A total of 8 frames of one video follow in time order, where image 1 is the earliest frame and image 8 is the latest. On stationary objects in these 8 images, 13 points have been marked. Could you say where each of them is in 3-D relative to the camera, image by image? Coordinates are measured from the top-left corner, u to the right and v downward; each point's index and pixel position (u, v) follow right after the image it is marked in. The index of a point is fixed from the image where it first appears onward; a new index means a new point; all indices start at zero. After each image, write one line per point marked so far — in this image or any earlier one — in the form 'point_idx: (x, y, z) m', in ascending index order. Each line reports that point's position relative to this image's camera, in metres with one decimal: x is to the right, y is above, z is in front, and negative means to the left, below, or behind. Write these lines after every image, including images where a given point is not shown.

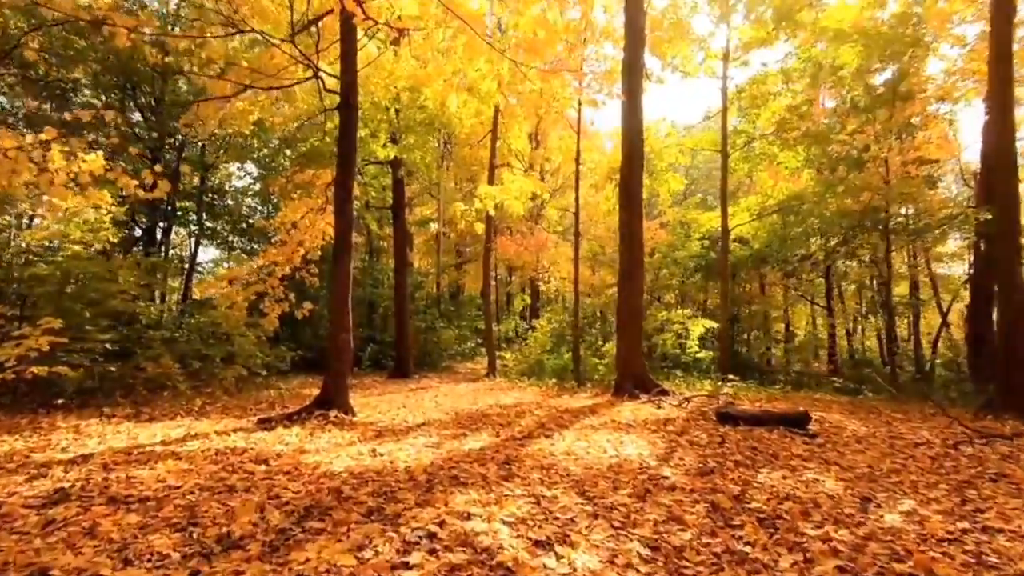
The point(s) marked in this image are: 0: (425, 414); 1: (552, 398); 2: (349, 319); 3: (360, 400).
0: (-1.5, -2.2, +10.3) m
1: (+0.9, -2.4, +13.1) m
2: (-2.6, -0.5, +9.7) m
3: (-2.9, -2.2, +11.6) m
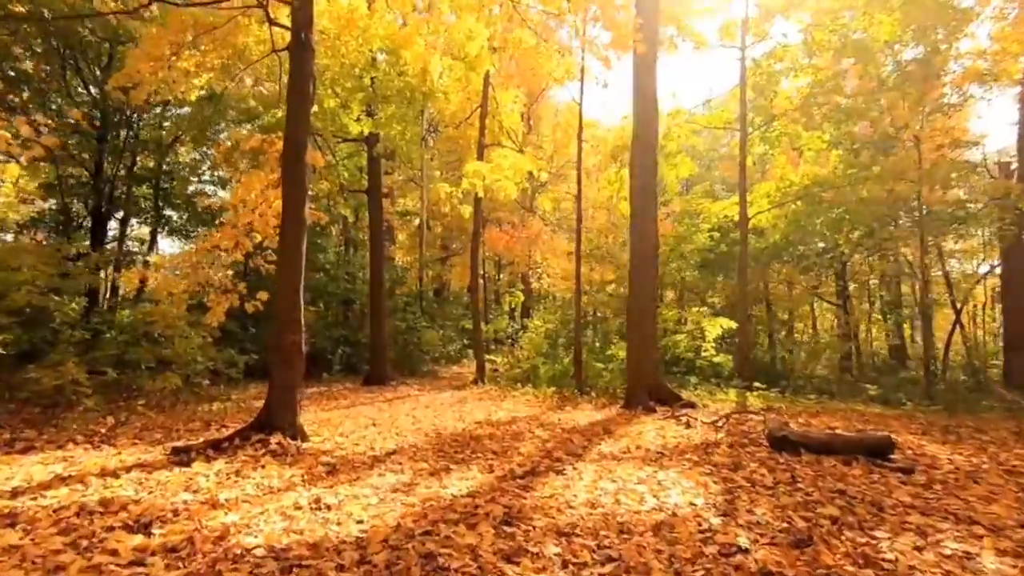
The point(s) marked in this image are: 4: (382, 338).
0: (-1.5, -2.0, +8.2) m
1: (+0.8, -2.3, +11.0) m
2: (-2.7, -0.4, +7.6) m
3: (-3.0, -2.1, +9.5) m
4: (-3.4, -1.3, +15.8) m
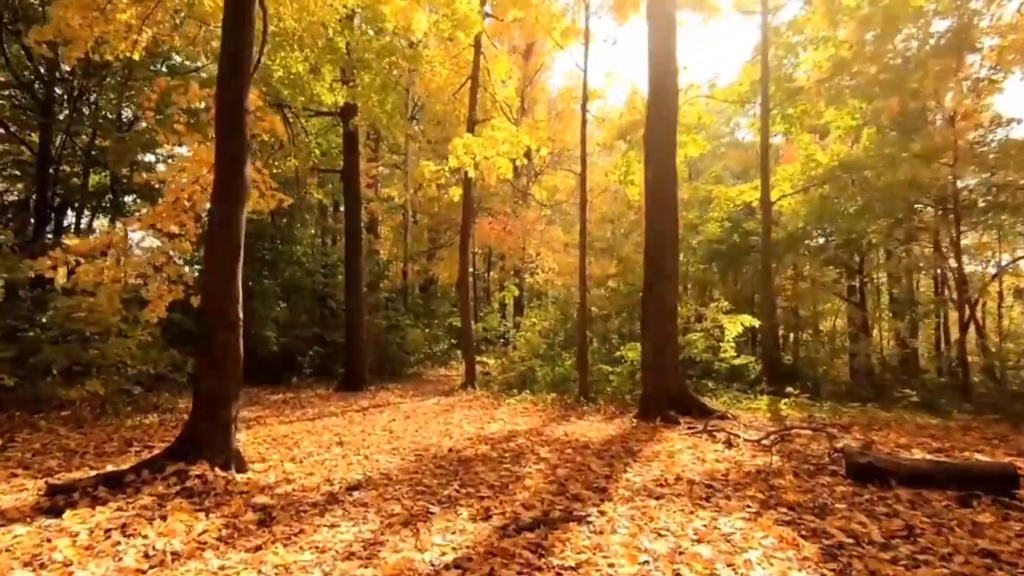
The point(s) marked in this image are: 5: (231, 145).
0: (-1.6, -1.9, +6.5) m
1: (+0.7, -2.1, +9.4) m
2: (-2.7, -0.2, +5.9) m
3: (-3.1, -1.9, +7.7) m
4: (-3.6, -1.2, +14.1) m
5: (-2.8, +1.4, +5.9) m
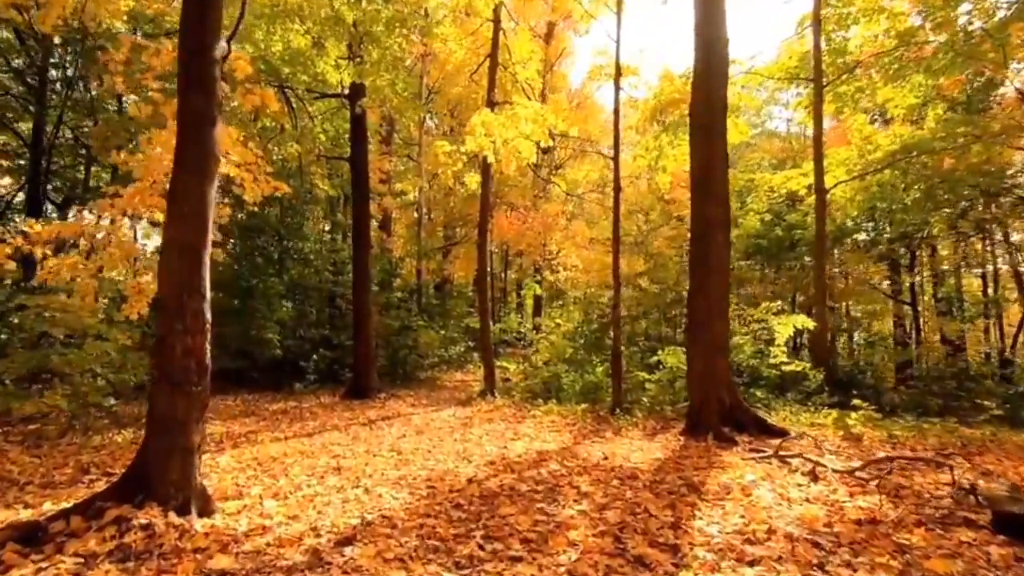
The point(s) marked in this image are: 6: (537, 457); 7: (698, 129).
0: (-1.2, -1.8, +5.3) m
1: (+1.1, -2.1, +8.1) m
2: (-2.4, -0.2, +4.7) m
3: (-2.7, -1.9, +6.5) m
4: (-3.1, -1.1, +12.9) m
5: (-2.5, +1.5, +4.7) m
6: (+0.3, -2.0, +7.0) m
7: (+2.8, +2.3, +8.9) m
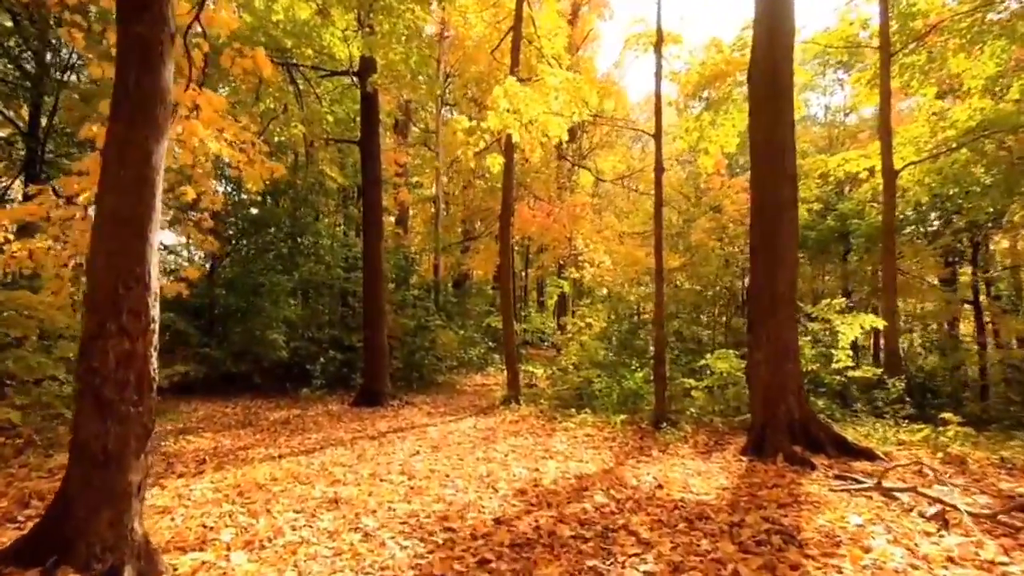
0: (-1.0, -1.7, +4.1) m
1: (+1.5, -2.0, +6.8) m
2: (-2.1, -0.1, +3.6) m
3: (-2.4, -1.8, +5.4) m
4: (-2.6, -1.0, +11.8) m
5: (-2.2, +1.5, +3.6) m
6: (+0.6, -1.9, +5.8) m
7: (+3.2, +2.4, +7.6) m
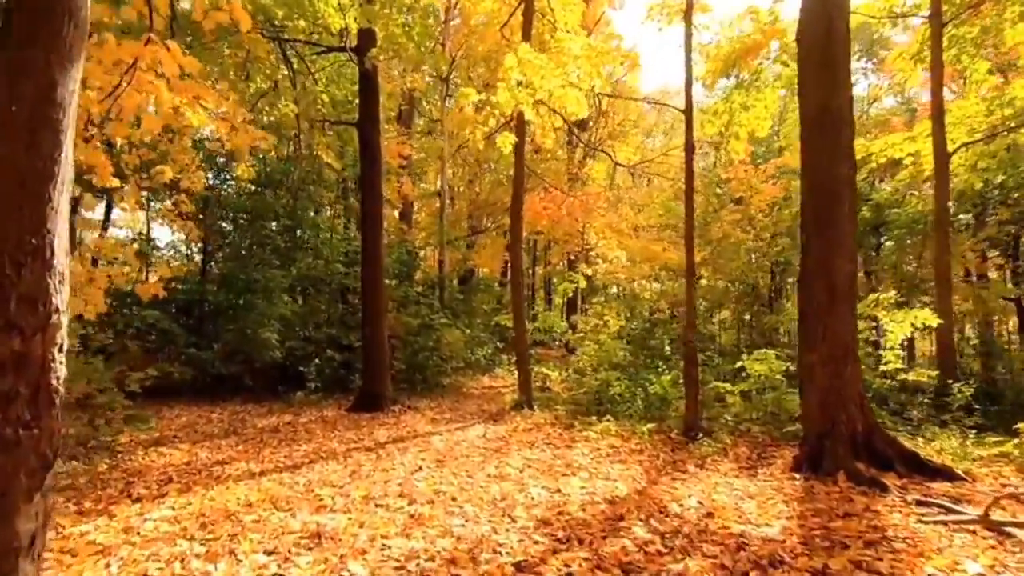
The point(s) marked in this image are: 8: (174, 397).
0: (-0.8, -1.7, +3.2) m
1: (+1.6, -1.9, +5.9) m
2: (-2.0, 0.0, +2.6) m
3: (-2.2, -1.7, +4.5) m
4: (-2.4, -1.0, +10.8) m
5: (-2.1, +1.6, +2.6) m
6: (+0.8, -1.8, +4.8) m
7: (+3.3, +2.5, +6.6) m
8: (-6.4, -2.1, +11.4) m
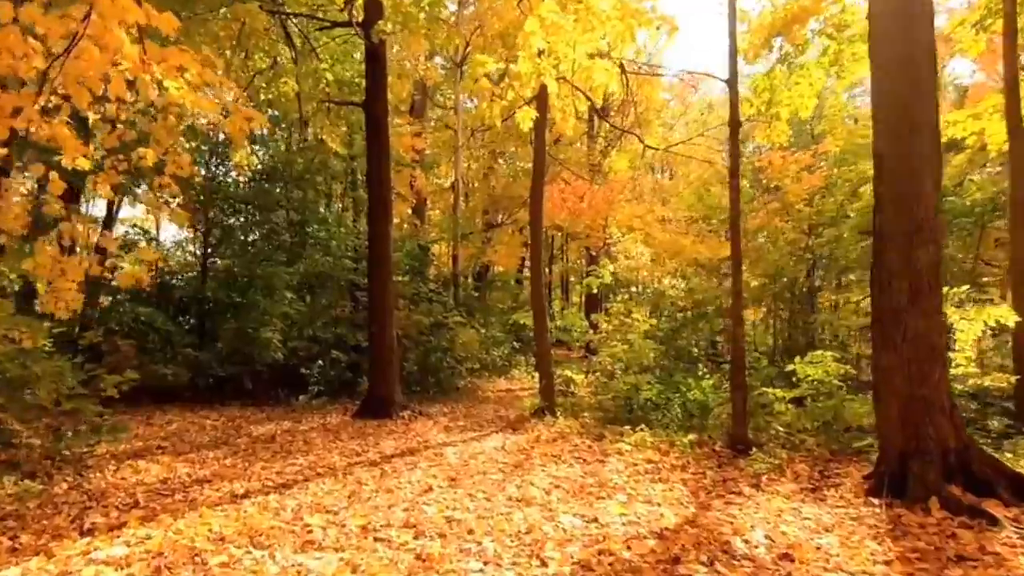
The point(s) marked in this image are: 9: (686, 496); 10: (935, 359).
0: (-0.7, -1.6, +2.3) m
1: (+1.9, -1.8, +4.9) m
2: (-1.8, +0.1, +1.8) m
3: (-2.1, -1.6, +3.6) m
4: (-2.0, -0.9, +10.0) m
5: (-1.9, +1.7, +1.8) m
6: (+1.0, -1.7, +3.9) m
7: (+3.6, +2.6, +5.6) m
8: (-6.0, -2.0, +10.6) m
9: (+1.6, -1.9, +5.5) m
10: (+3.7, -0.6, +5.2) m
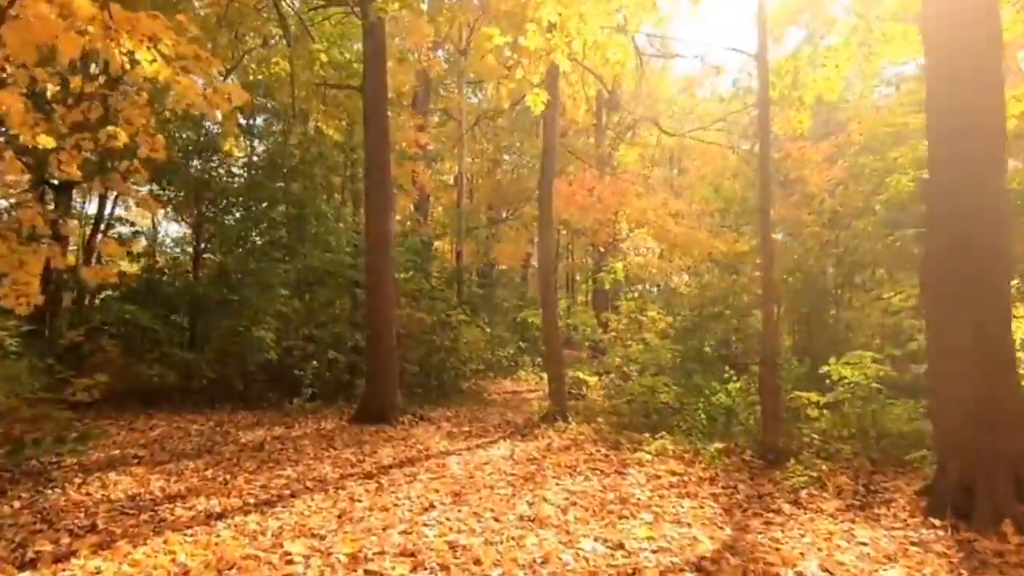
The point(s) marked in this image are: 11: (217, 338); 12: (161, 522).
0: (-0.6, -1.5, +1.7) m
1: (+1.9, -1.8, +4.3) m
2: (-1.8, +0.1, +1.2) m
3: (-2.0, -1.6, +3.0) m
4: (-1.9, -0.8, +9.4) m
5: (-1.9, +1.8, +1.2) m
6: (+1.1, -1.7, +3.3) m
7: (+3.6, +2.7, +5.0) m
8: (-5.9, -1.9, +10.0) m
9: (+1.7, -1.8, +4.9) m
10: (+3.8, -0.5, +4.6) m
11: (-5.1, -0.8, +10.2) m
12: (-2.5, -1.7, +4.3) m
